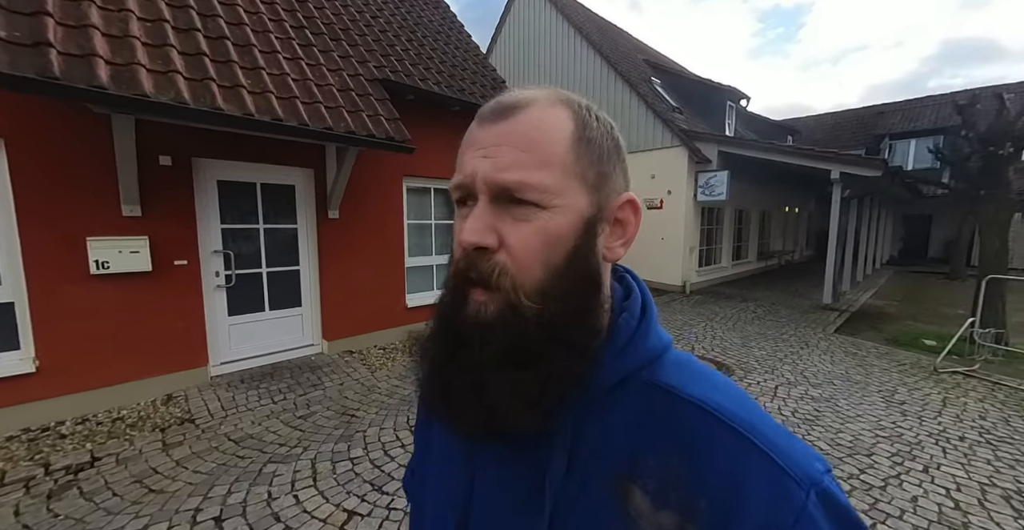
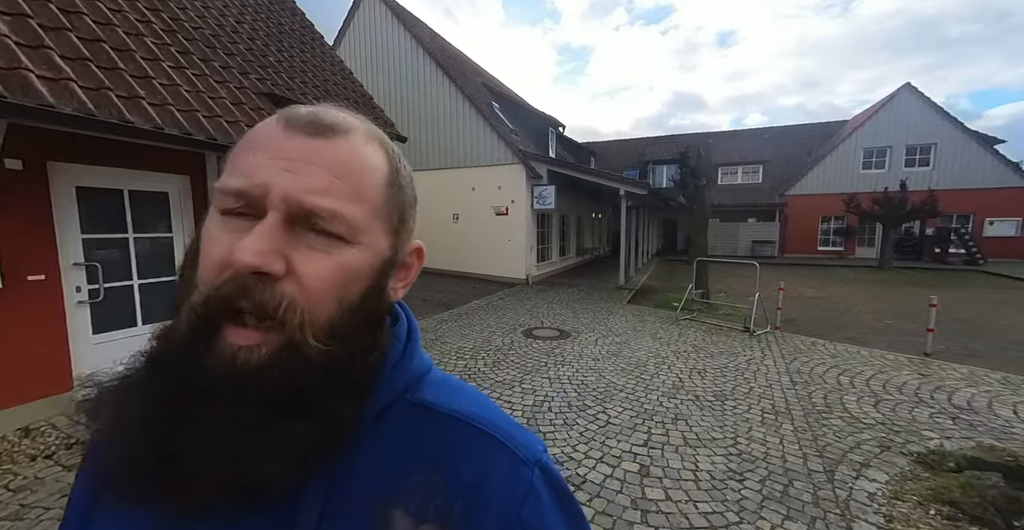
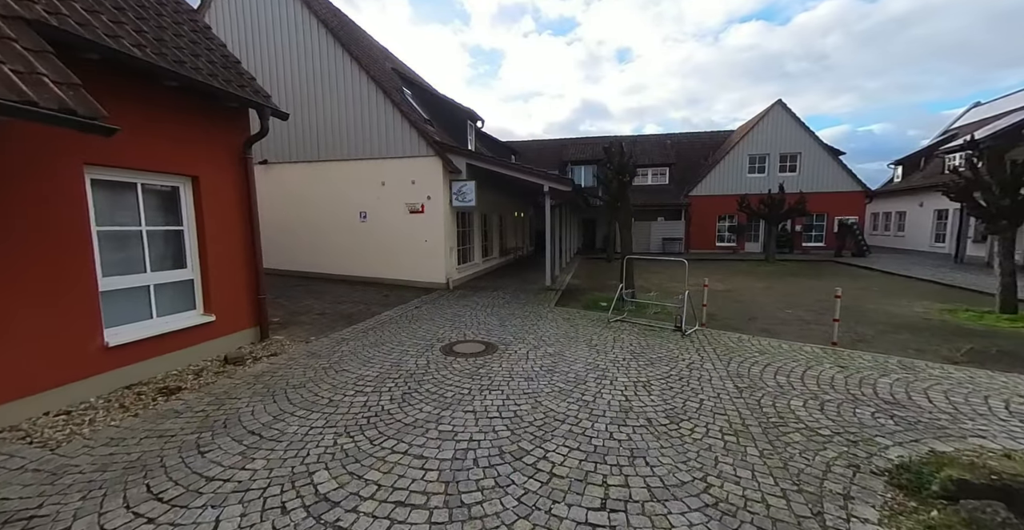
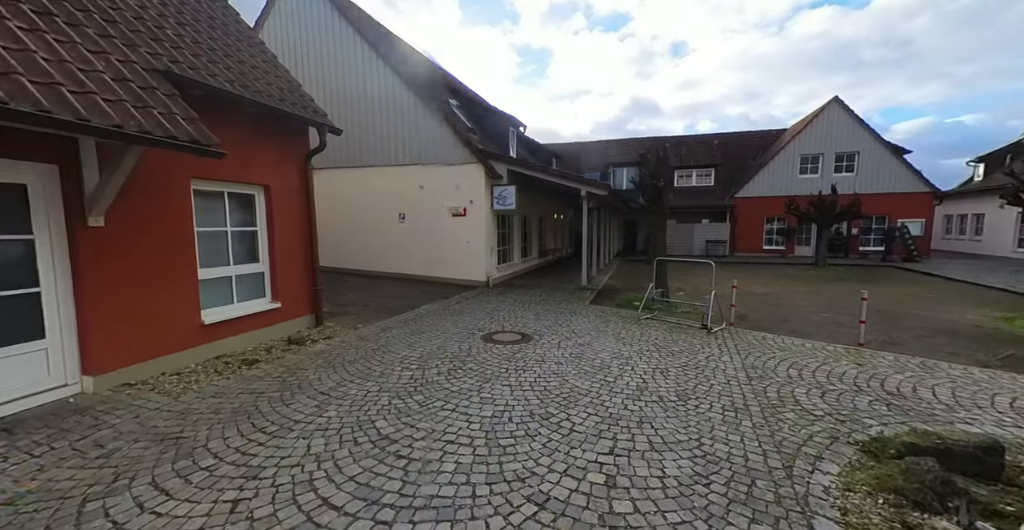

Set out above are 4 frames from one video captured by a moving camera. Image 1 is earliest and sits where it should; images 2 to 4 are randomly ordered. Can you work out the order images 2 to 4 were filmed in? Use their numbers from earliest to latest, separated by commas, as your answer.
2, 4, 3
